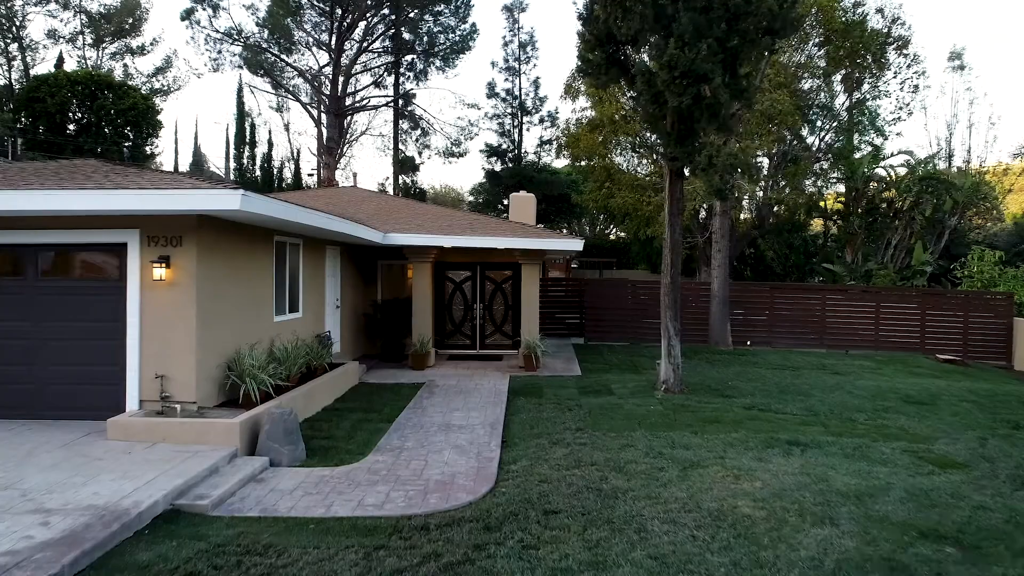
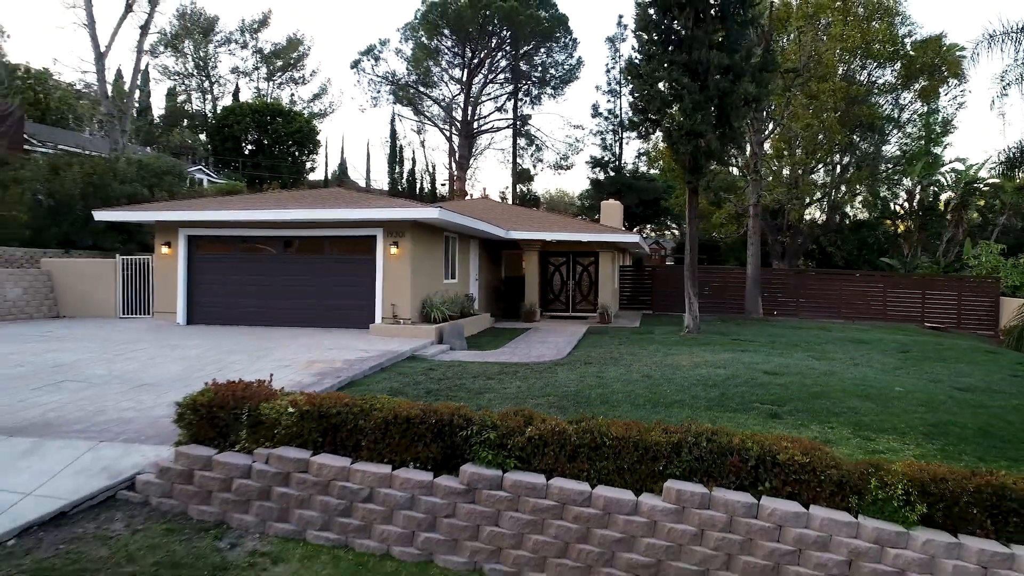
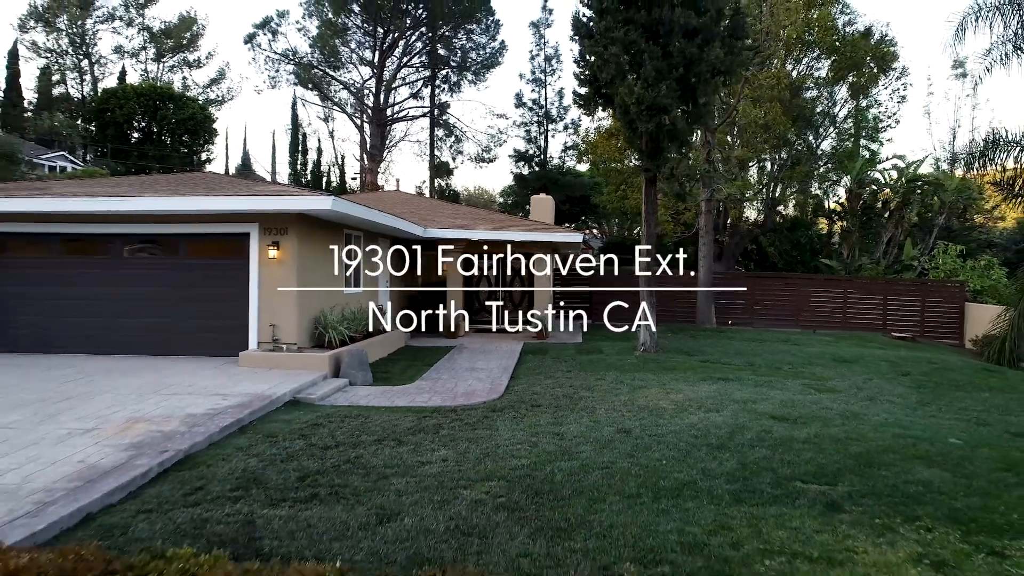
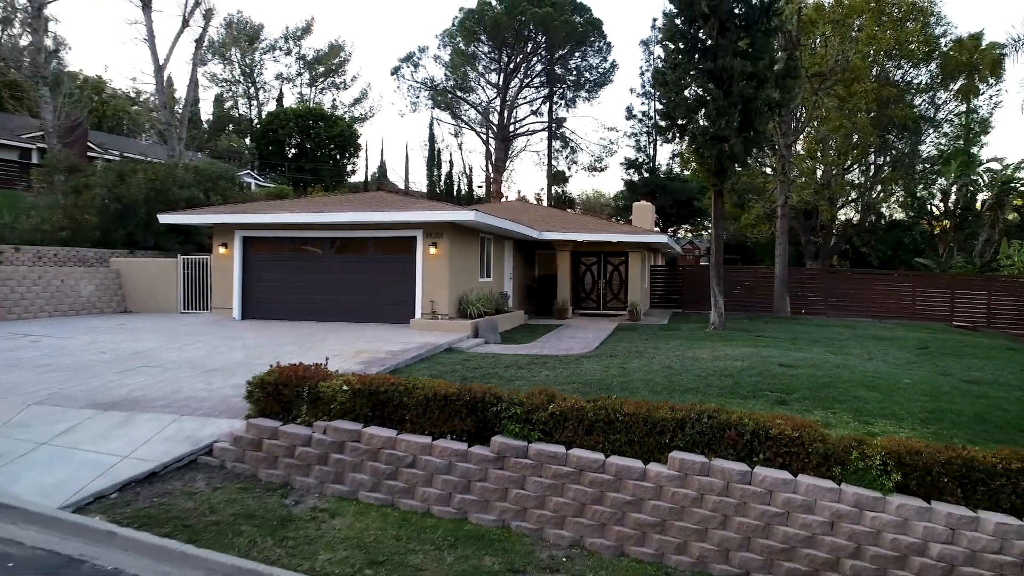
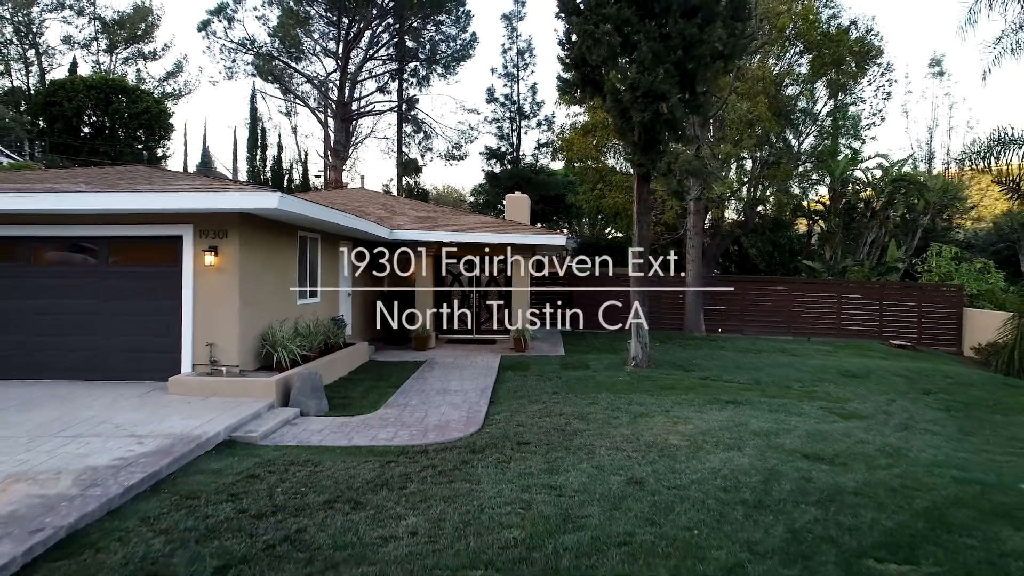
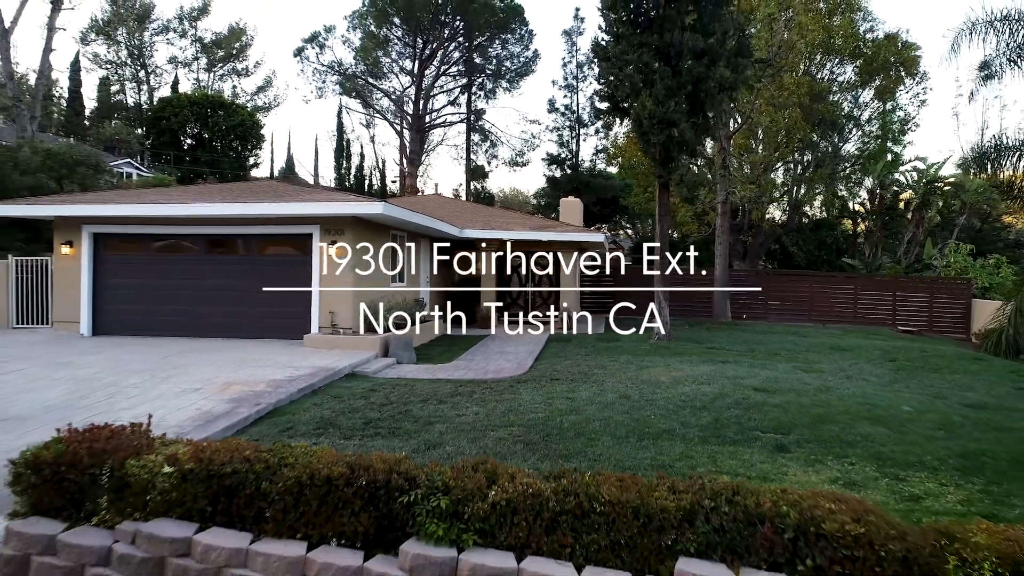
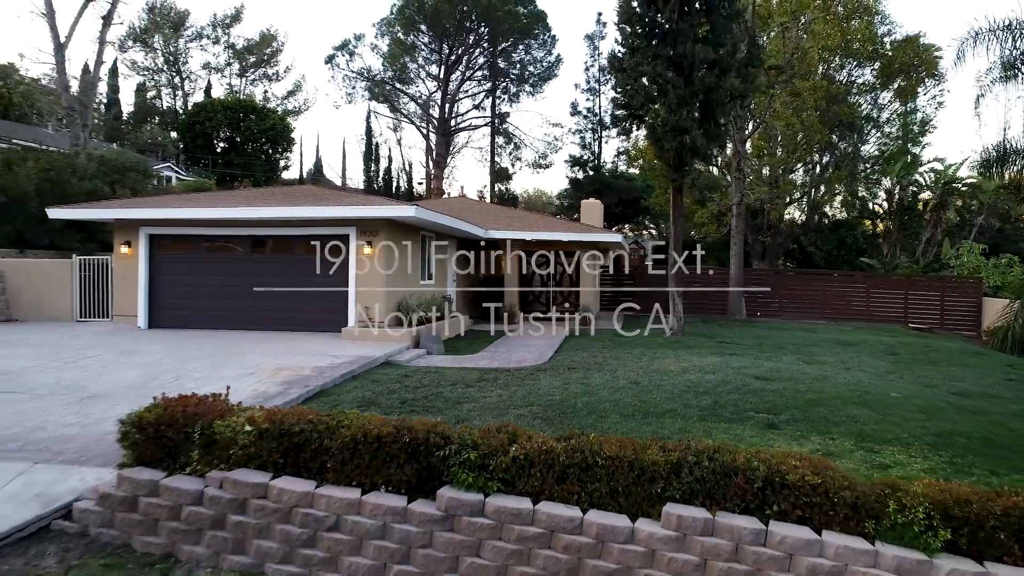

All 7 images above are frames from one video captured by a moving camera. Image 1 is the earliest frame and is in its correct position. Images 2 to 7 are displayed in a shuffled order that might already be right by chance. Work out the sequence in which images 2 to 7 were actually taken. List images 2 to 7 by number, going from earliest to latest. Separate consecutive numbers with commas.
5, 3, 6, 7, 2, 4
